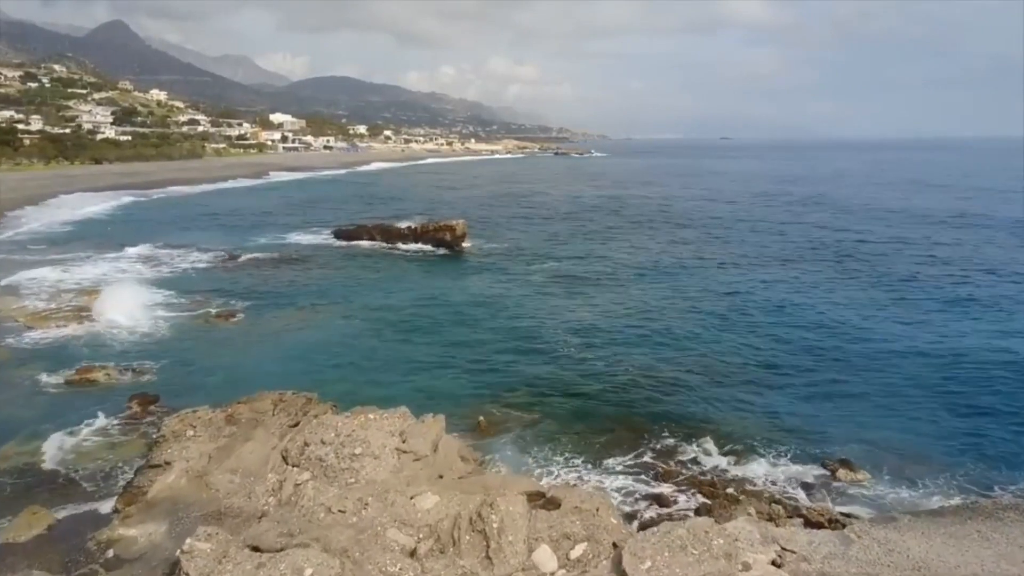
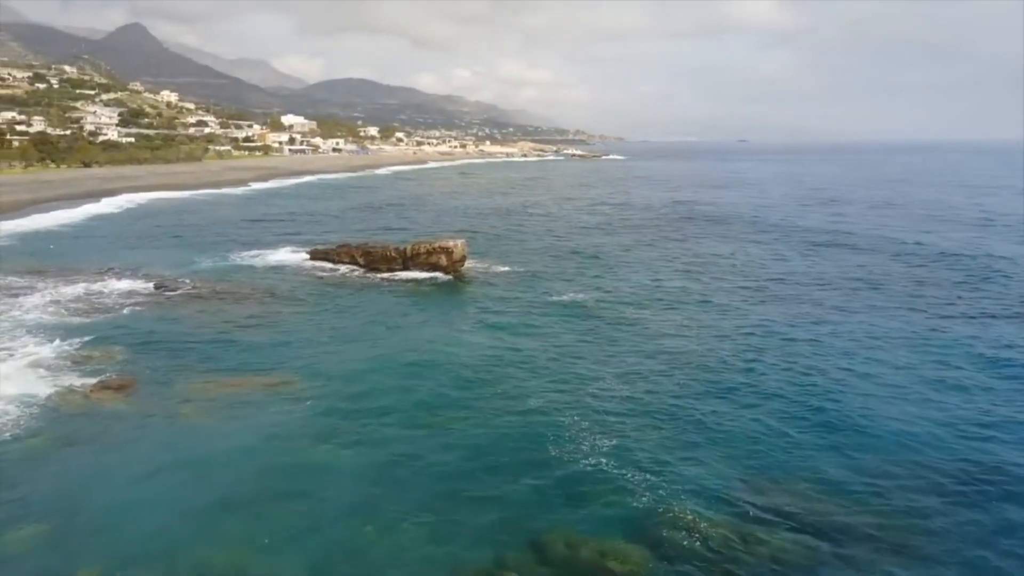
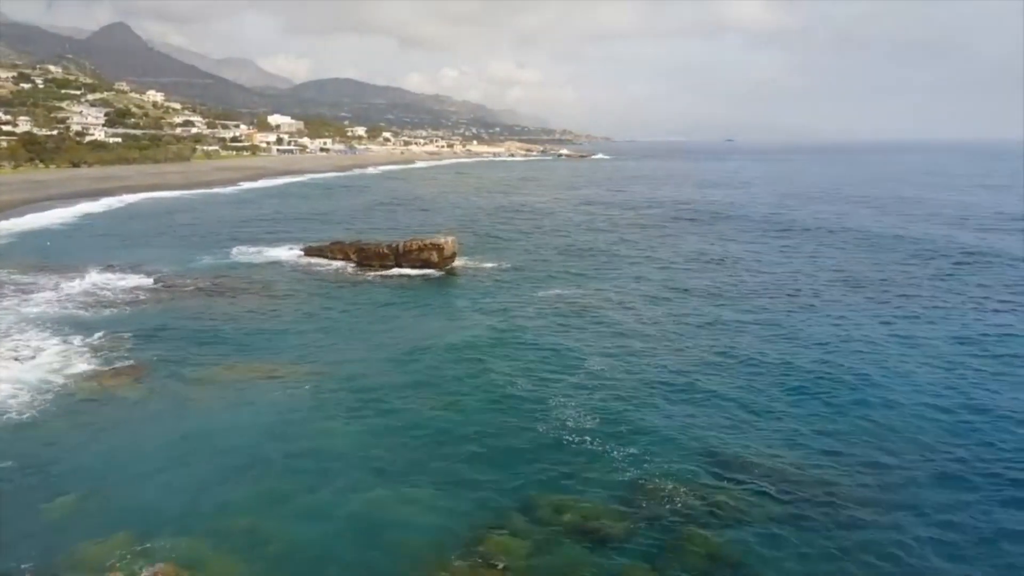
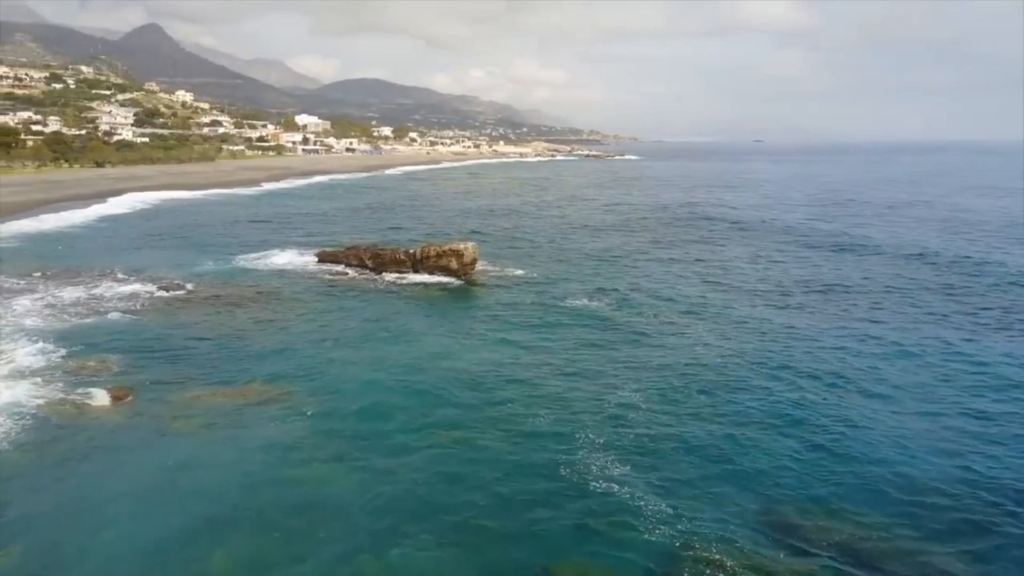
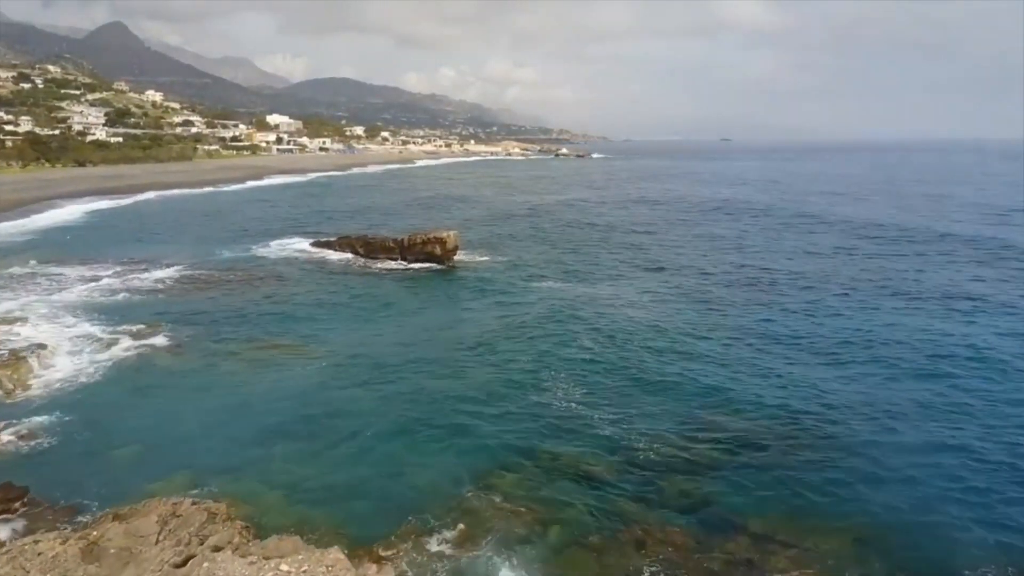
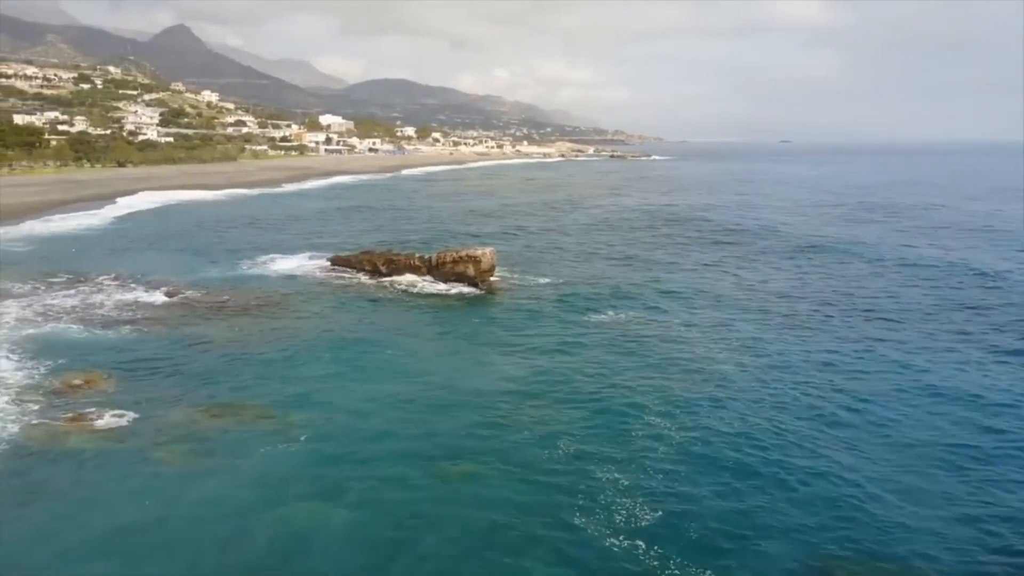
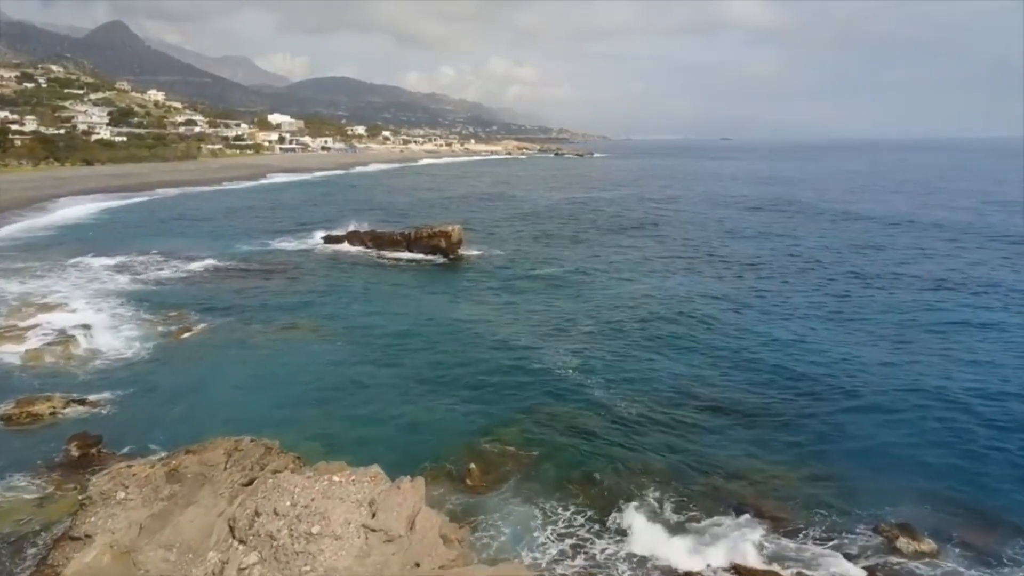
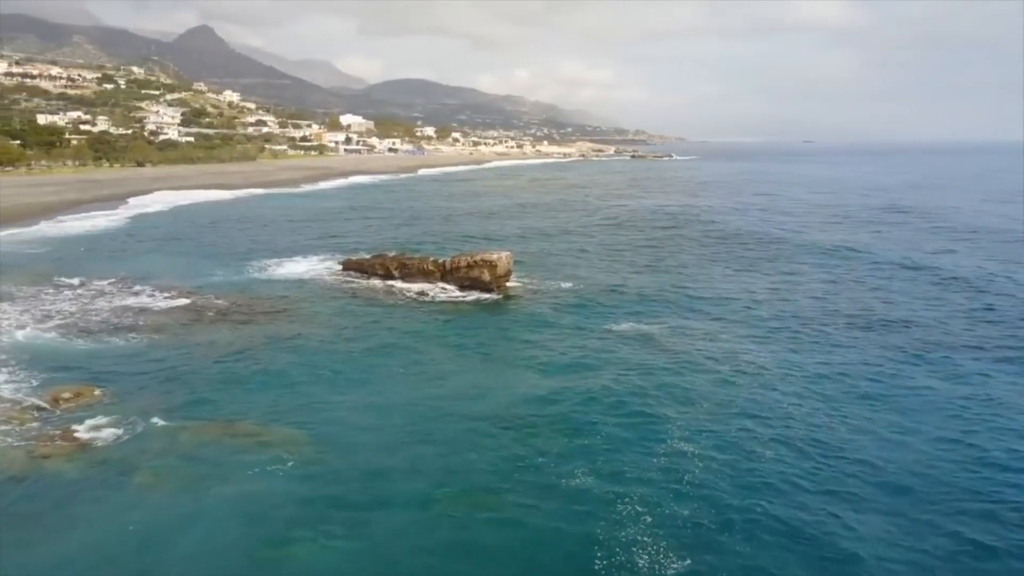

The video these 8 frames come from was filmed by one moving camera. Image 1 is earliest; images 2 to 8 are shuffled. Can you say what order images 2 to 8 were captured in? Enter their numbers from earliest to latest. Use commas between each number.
7, 5, 3, 2, 4, 6, 8
